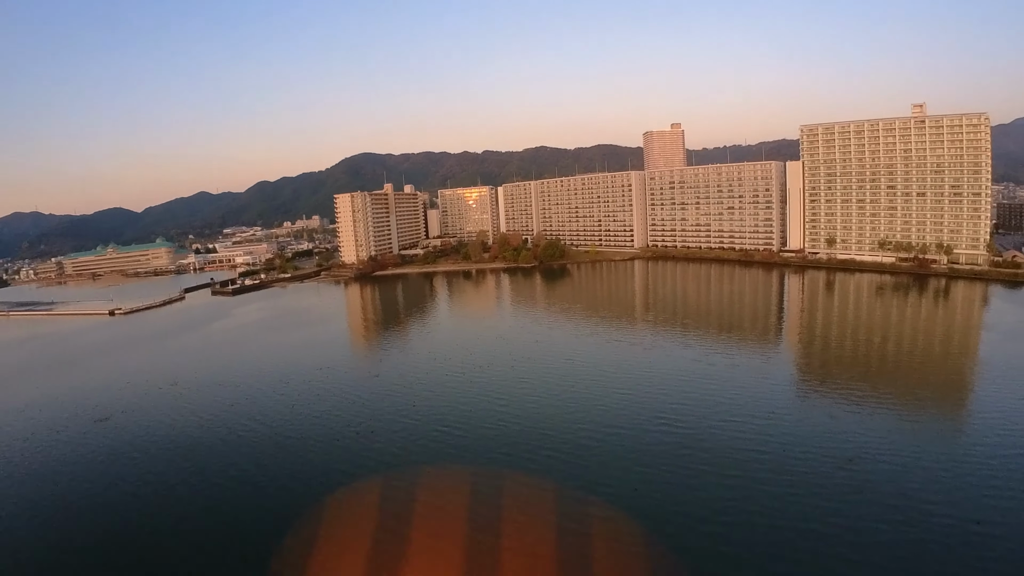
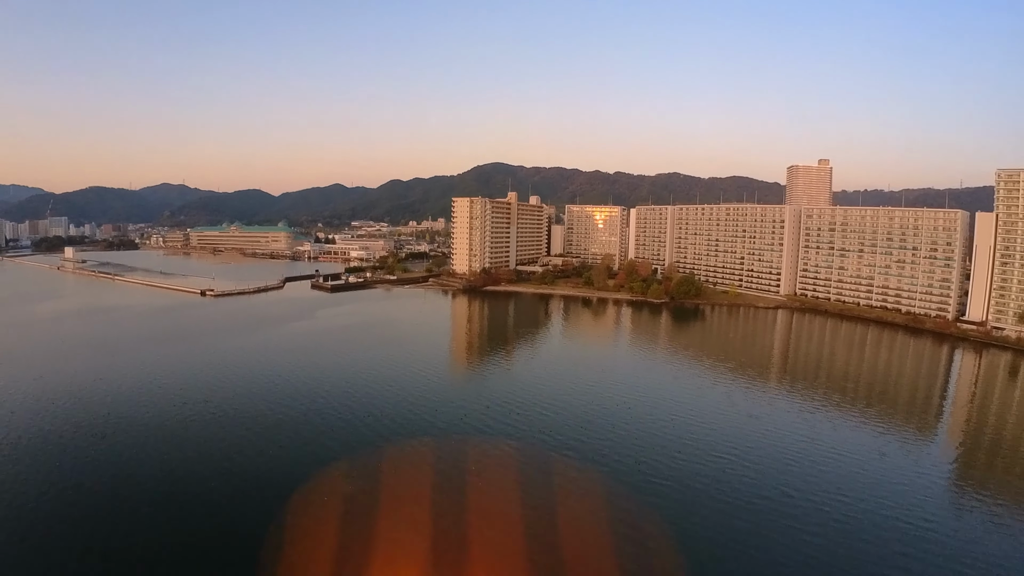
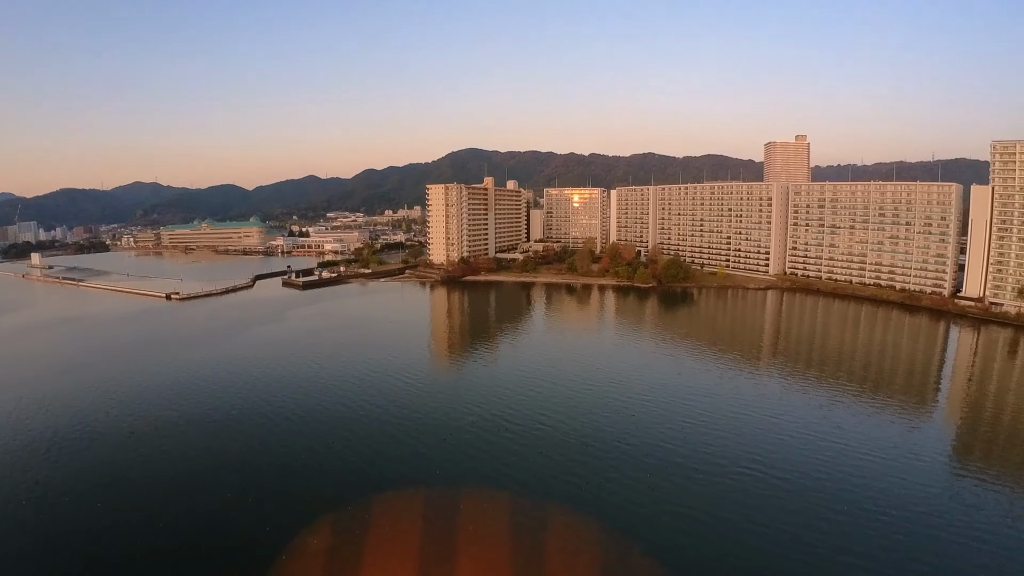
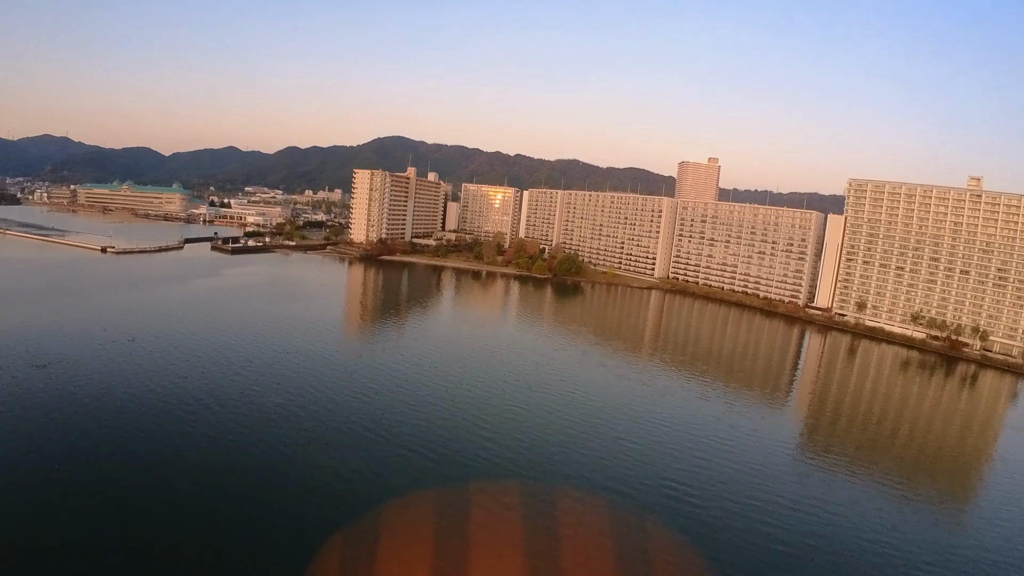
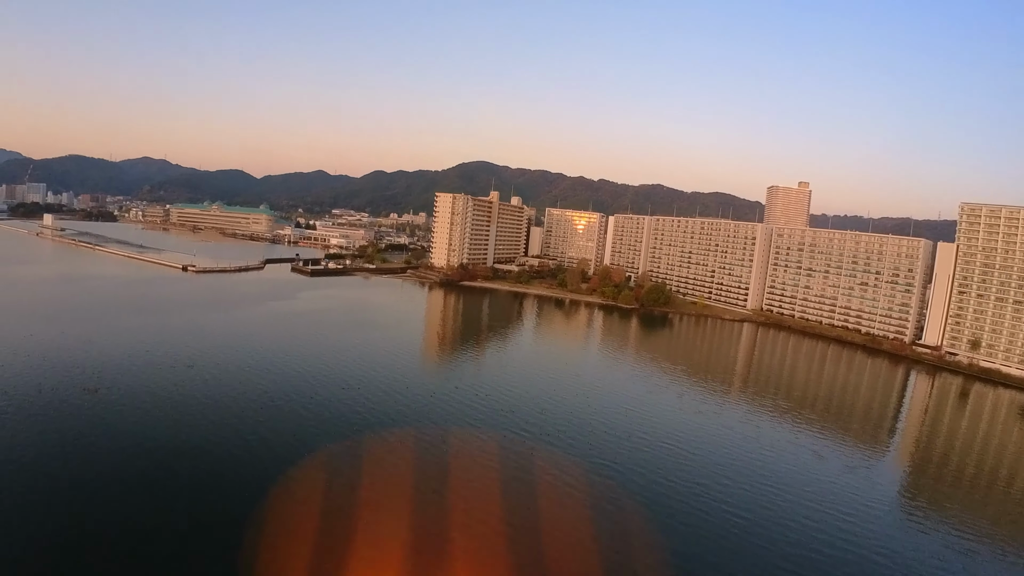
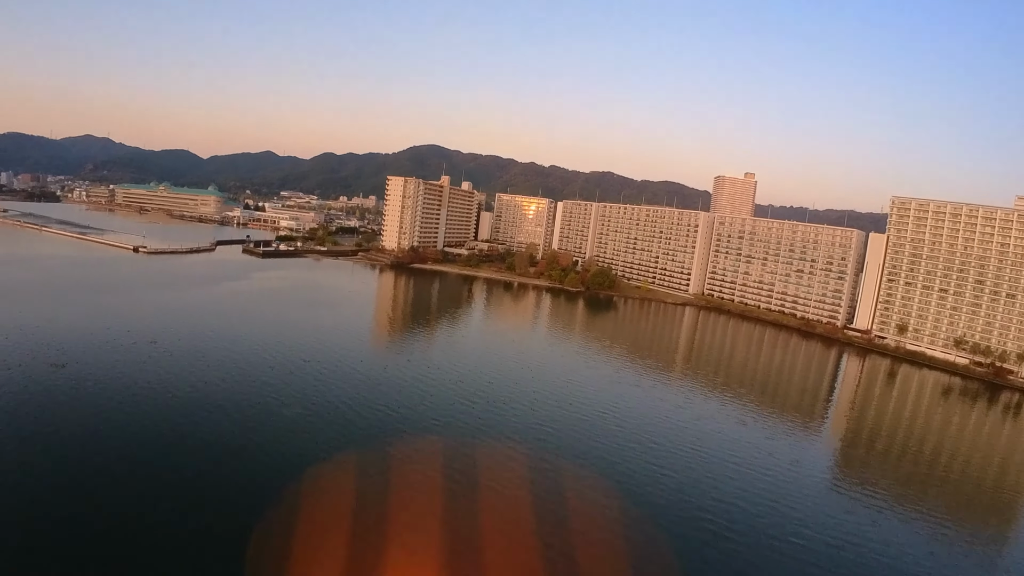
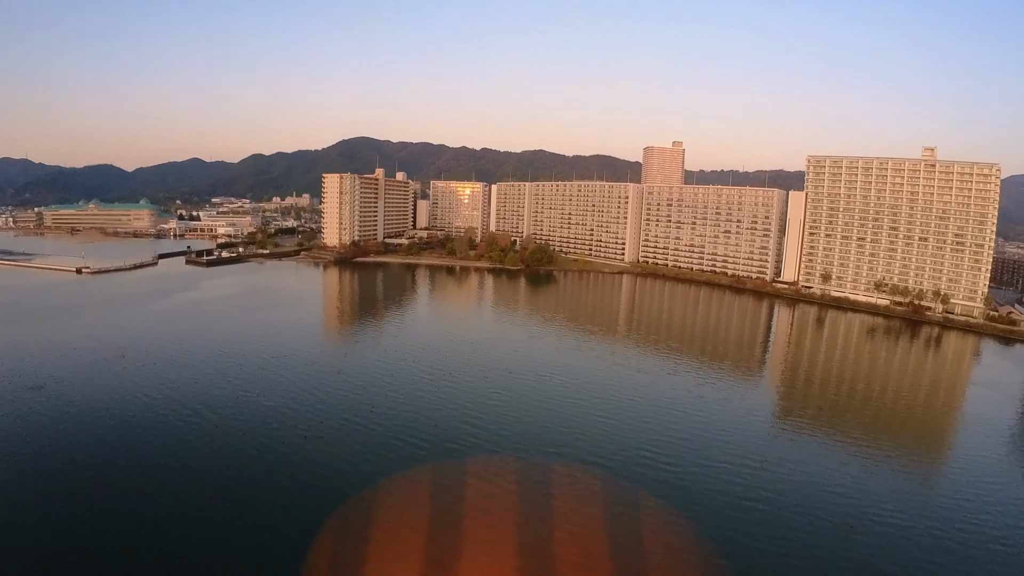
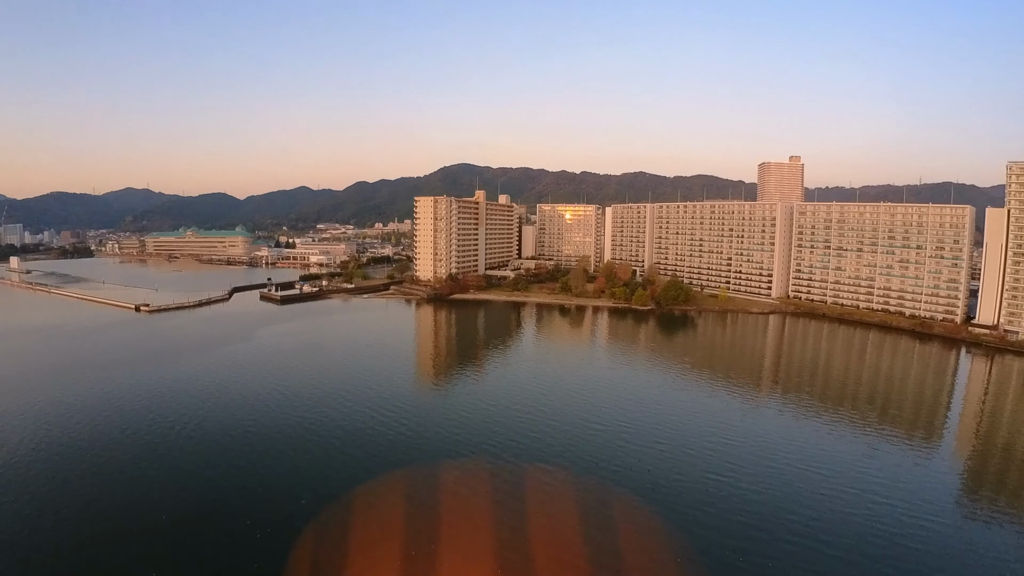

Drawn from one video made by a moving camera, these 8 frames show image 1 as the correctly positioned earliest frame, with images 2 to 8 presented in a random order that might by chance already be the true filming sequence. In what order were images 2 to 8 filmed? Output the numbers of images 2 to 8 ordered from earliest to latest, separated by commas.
7, 4, 6, 5, 2, 3, 8
